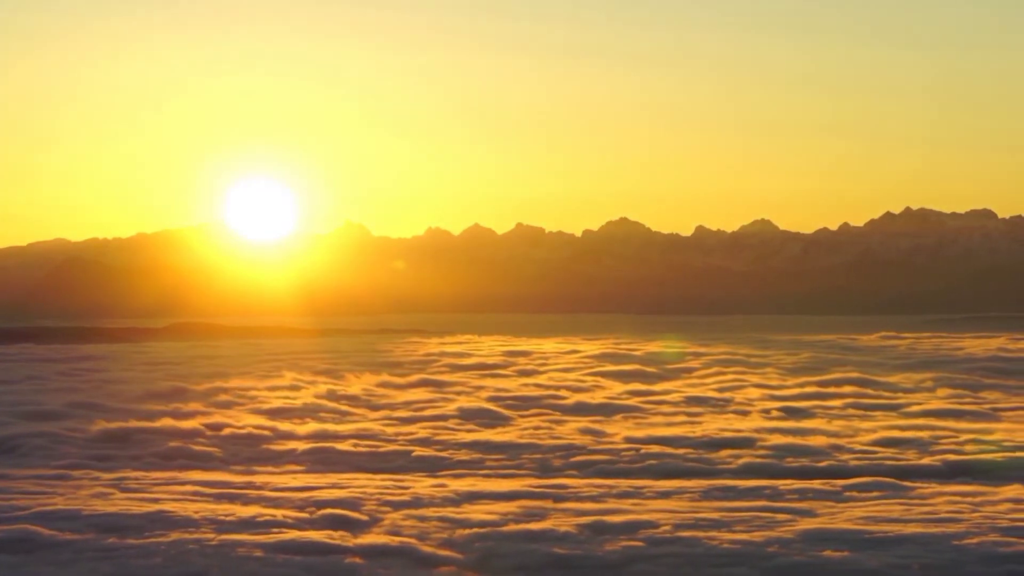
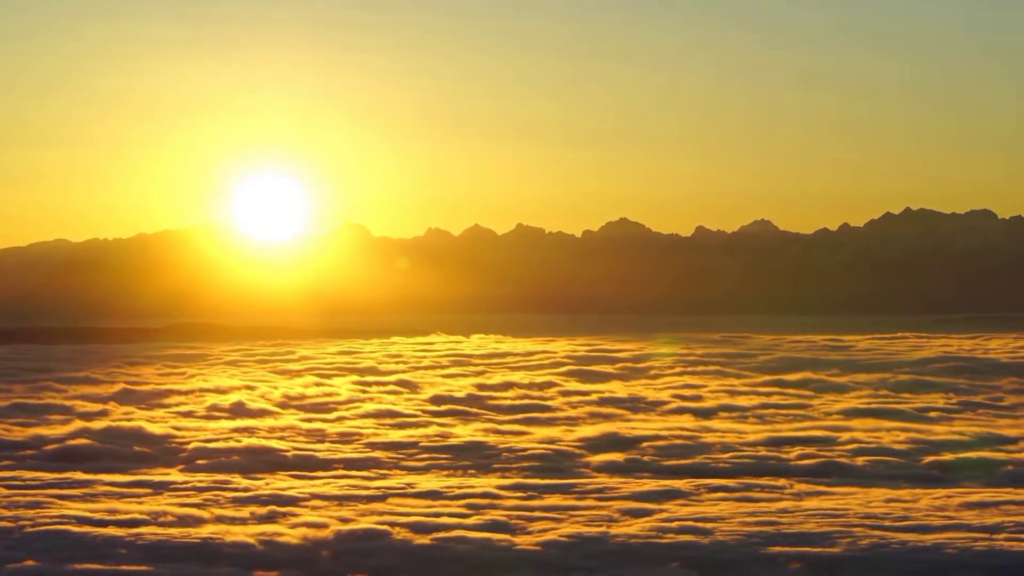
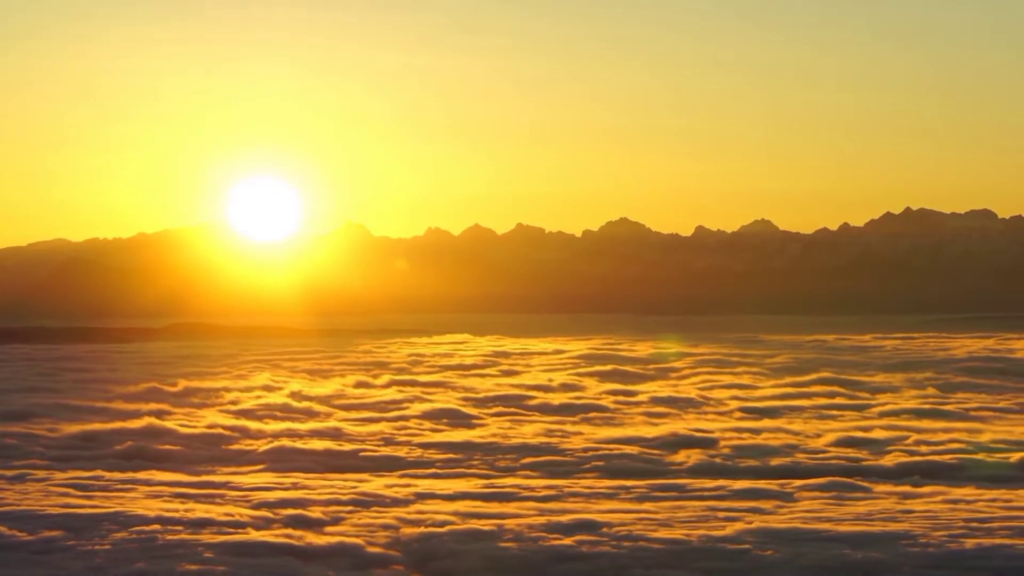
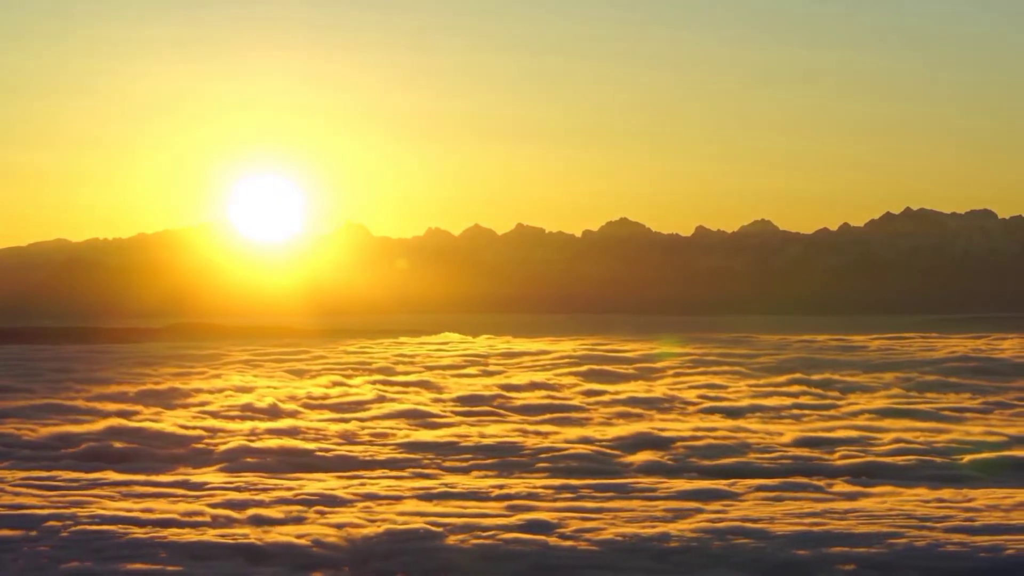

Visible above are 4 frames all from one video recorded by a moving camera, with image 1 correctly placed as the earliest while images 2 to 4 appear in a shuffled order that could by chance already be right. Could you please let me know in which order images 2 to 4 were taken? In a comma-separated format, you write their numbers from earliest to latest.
3, 4, 2
